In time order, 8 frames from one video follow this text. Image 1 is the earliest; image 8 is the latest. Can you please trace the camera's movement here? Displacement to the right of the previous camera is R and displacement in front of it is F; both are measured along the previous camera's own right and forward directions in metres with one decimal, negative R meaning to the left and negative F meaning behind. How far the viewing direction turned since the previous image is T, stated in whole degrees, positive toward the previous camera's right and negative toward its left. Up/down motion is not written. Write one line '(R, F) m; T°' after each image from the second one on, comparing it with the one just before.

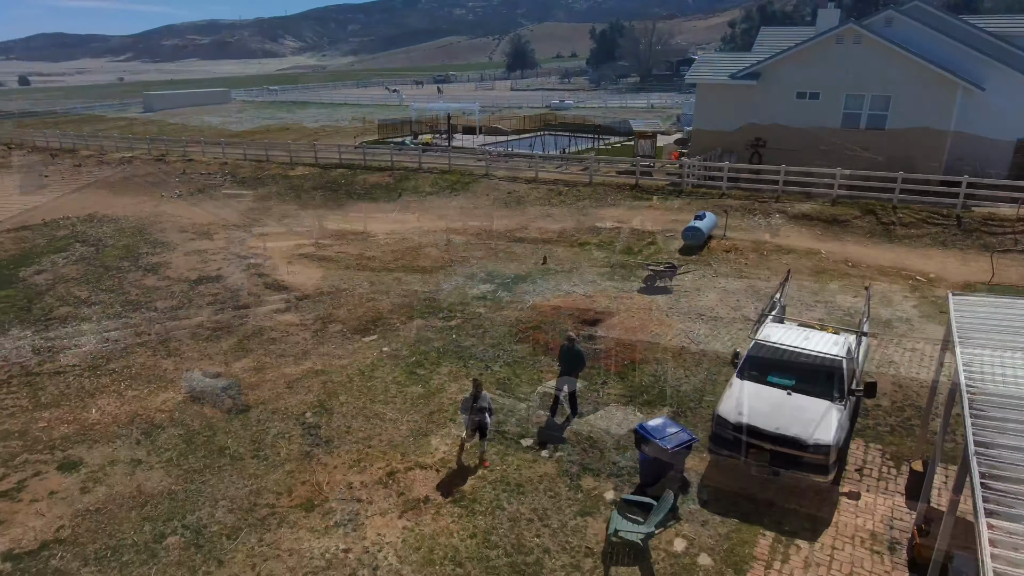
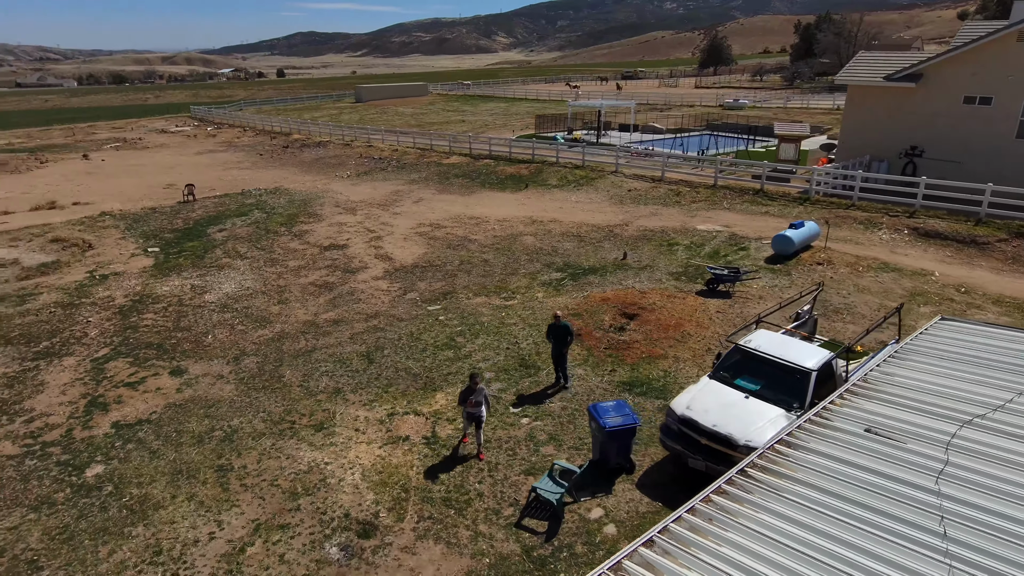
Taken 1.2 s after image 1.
(+2.6, -0.6) m; -16°
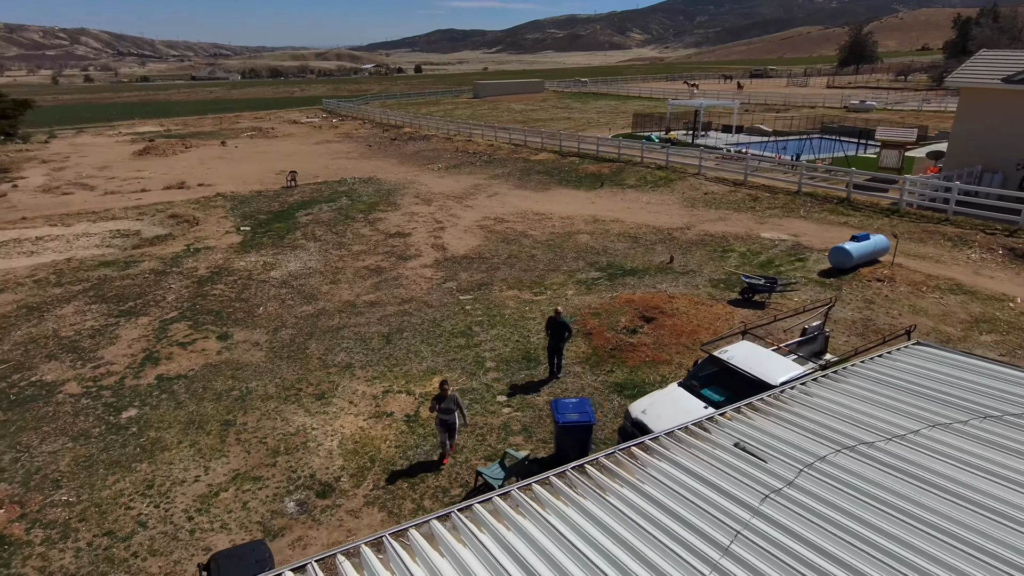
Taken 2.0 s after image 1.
(+1.9, -0.1) m; -11°
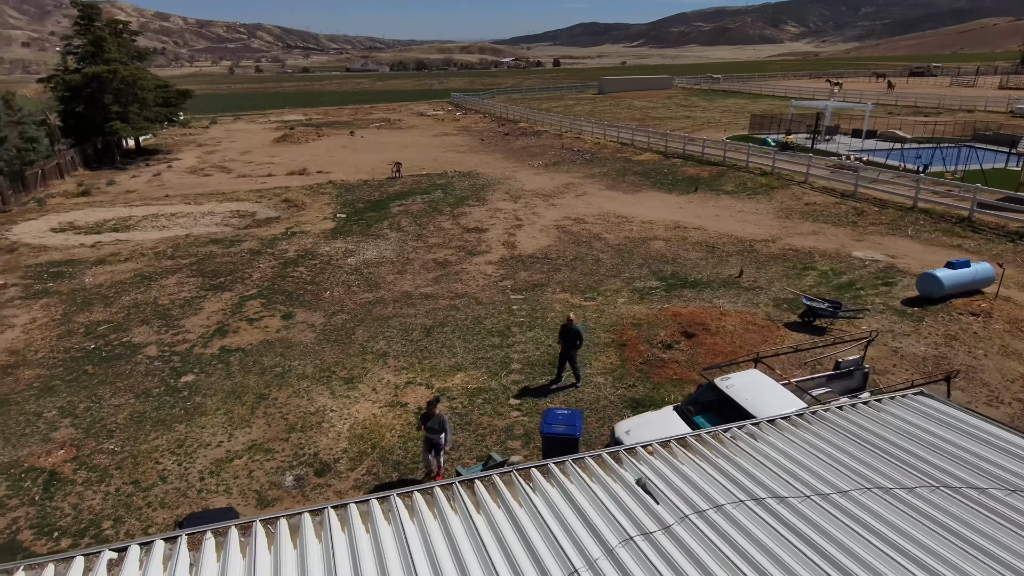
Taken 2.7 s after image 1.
(+1.6, +0.1) m; -11°
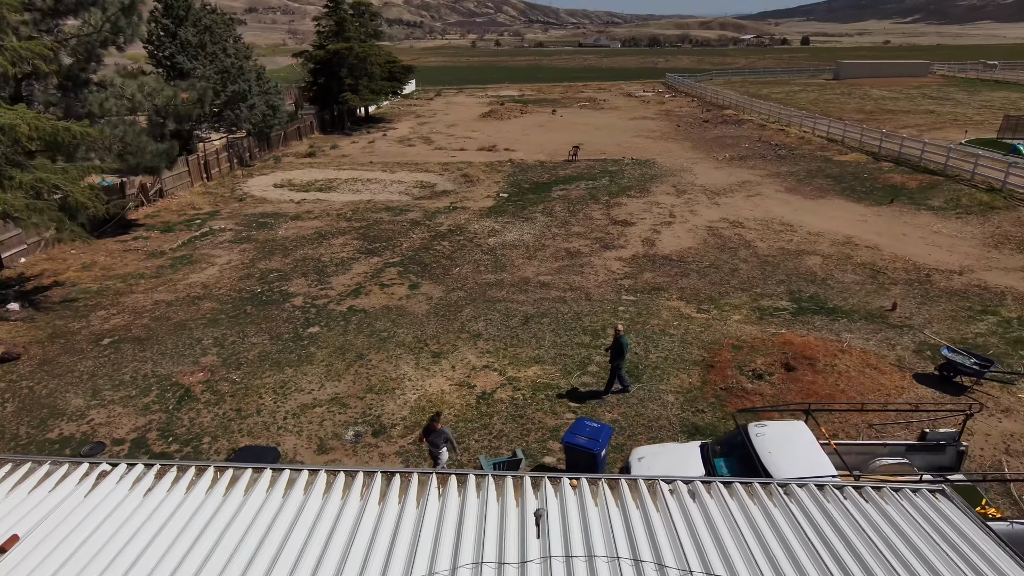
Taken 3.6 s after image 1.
(+2.0, +0.1) m; -18°
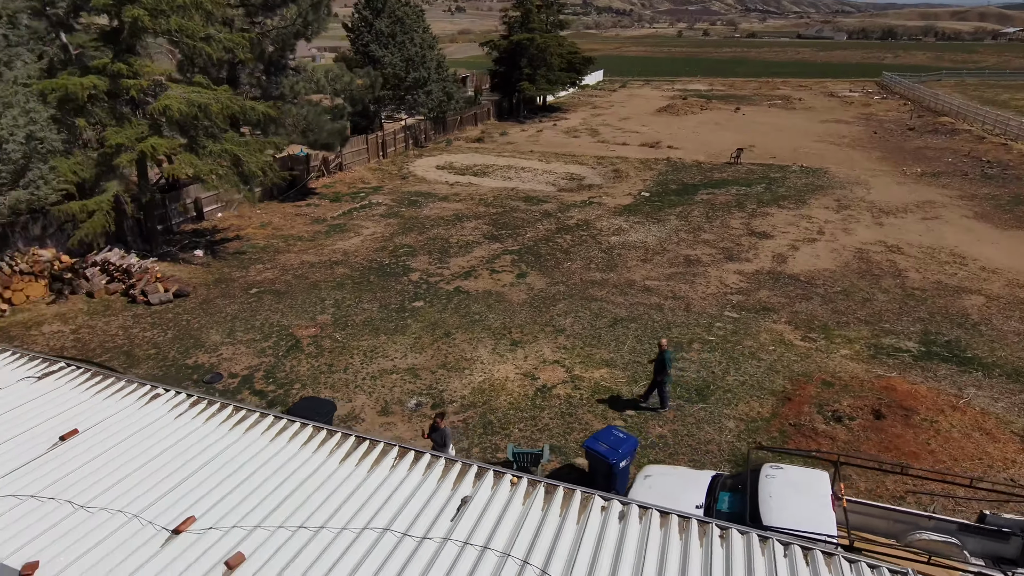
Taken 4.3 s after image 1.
(+1.7, -0.1) m; -16°
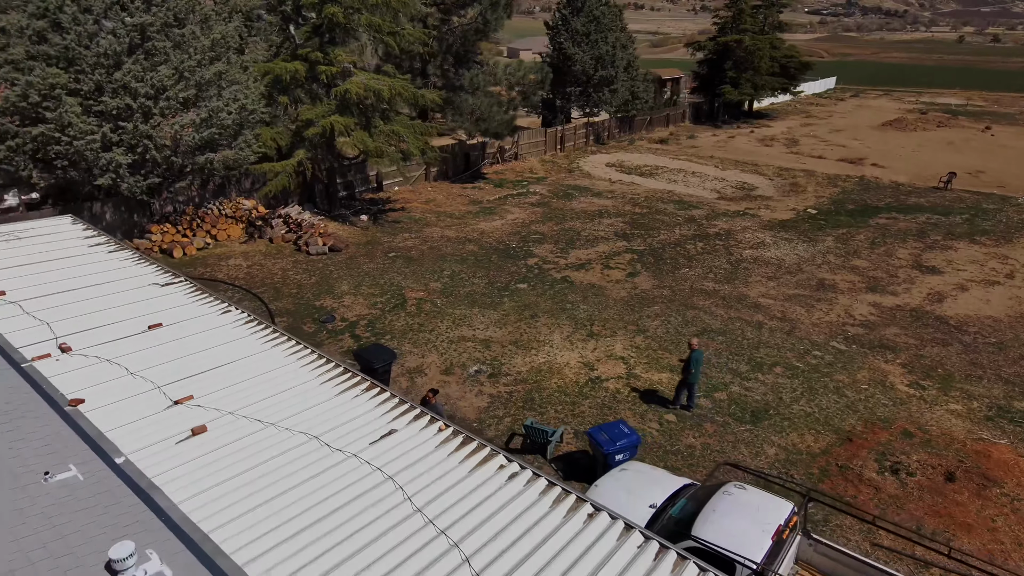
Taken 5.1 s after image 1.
(+2.3, -0.2) m; -18°
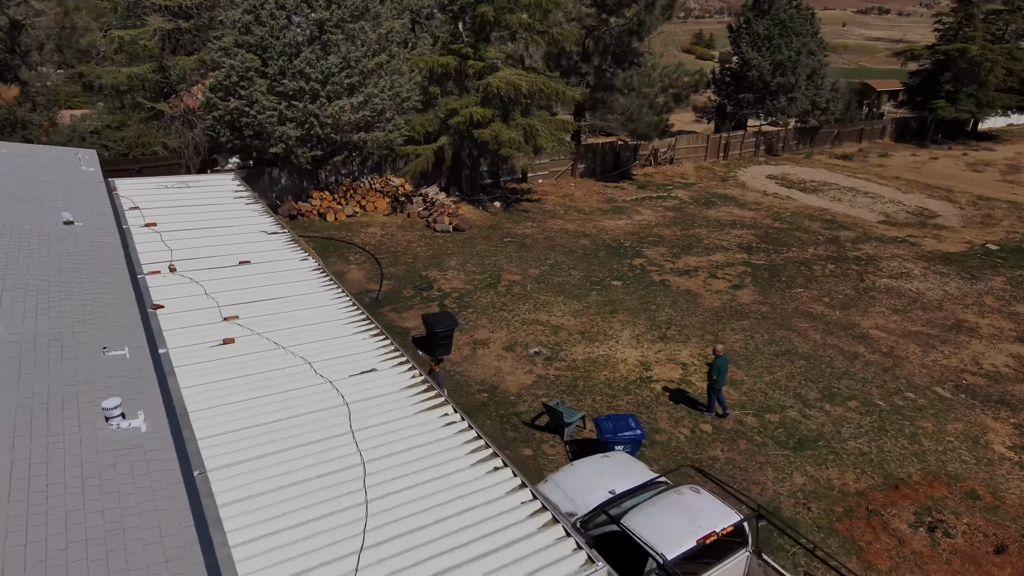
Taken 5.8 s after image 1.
(+2.1, -0.2) m; -16°
